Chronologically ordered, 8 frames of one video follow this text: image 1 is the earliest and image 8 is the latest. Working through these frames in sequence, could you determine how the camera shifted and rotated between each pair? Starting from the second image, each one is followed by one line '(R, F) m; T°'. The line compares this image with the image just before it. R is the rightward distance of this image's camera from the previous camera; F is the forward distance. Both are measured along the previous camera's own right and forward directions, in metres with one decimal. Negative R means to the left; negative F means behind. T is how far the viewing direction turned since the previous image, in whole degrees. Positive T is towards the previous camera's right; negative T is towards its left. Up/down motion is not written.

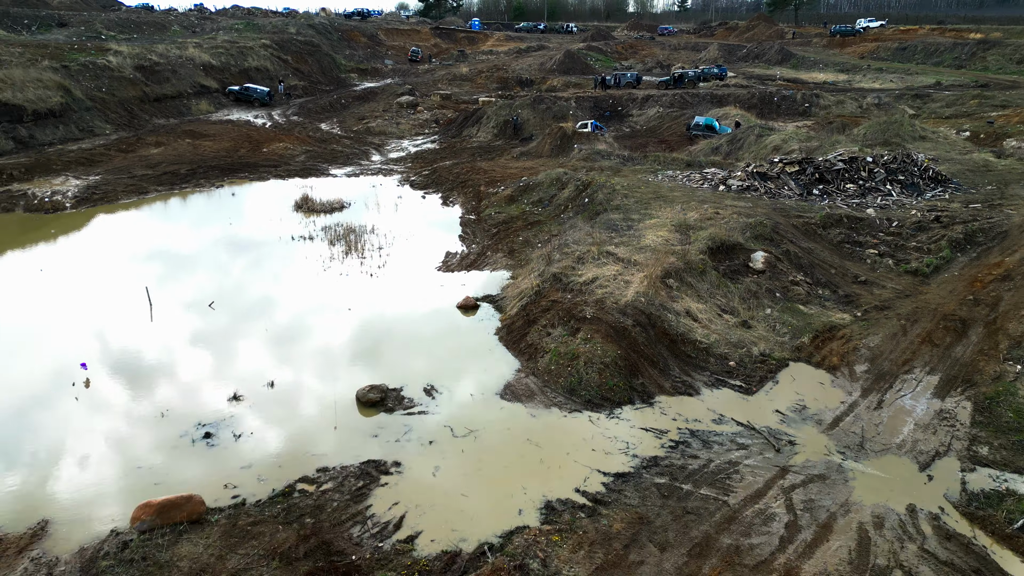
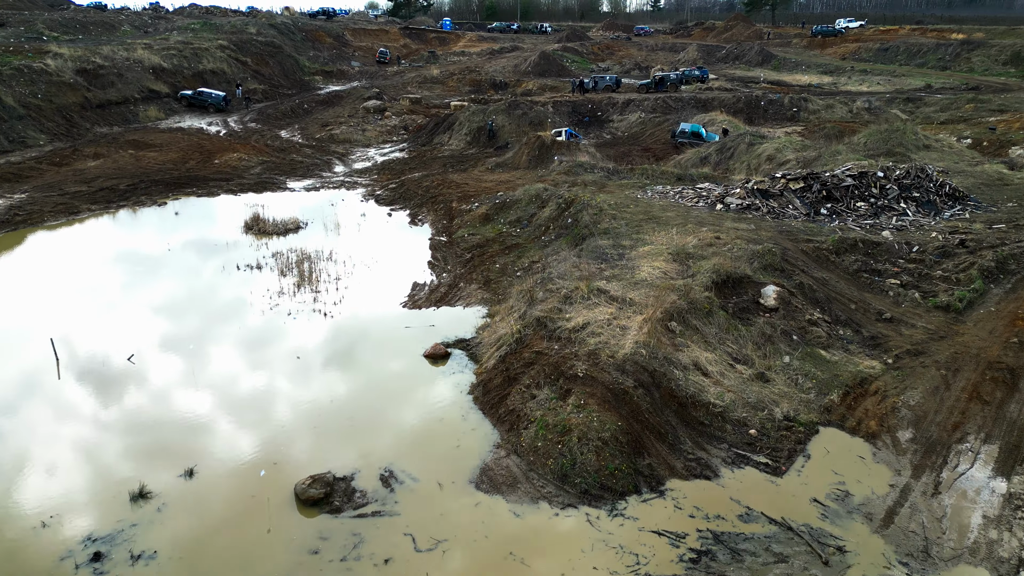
(0.0, +2.1) m; +2°
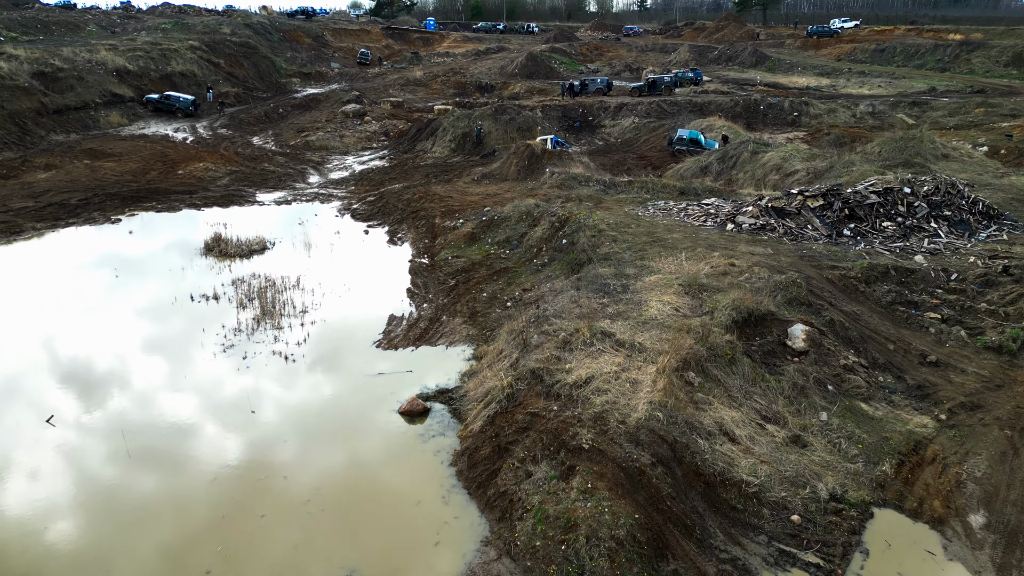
(0.0, +1.8) m; +1°
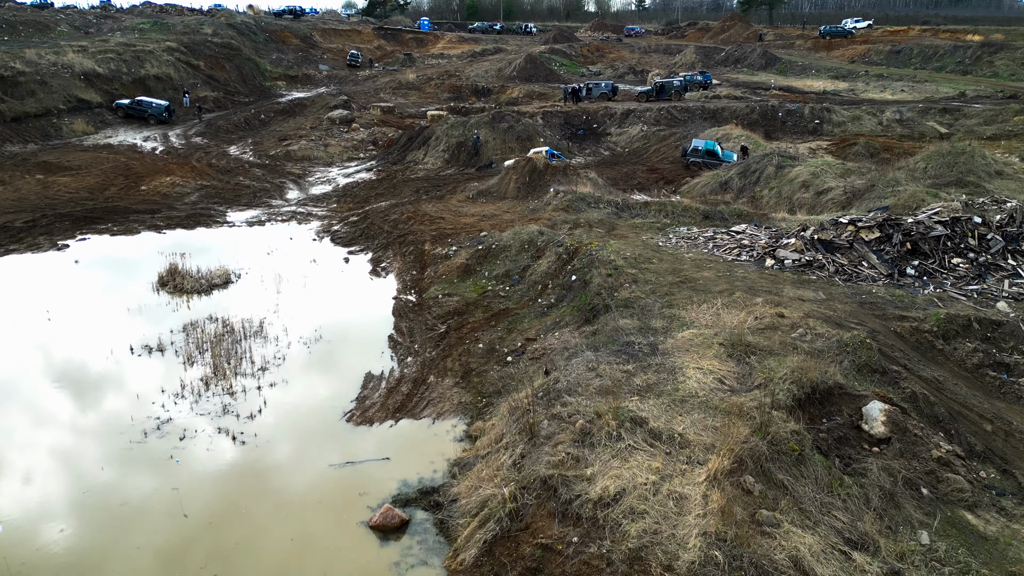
(-0.1, +2.4) m; 0°
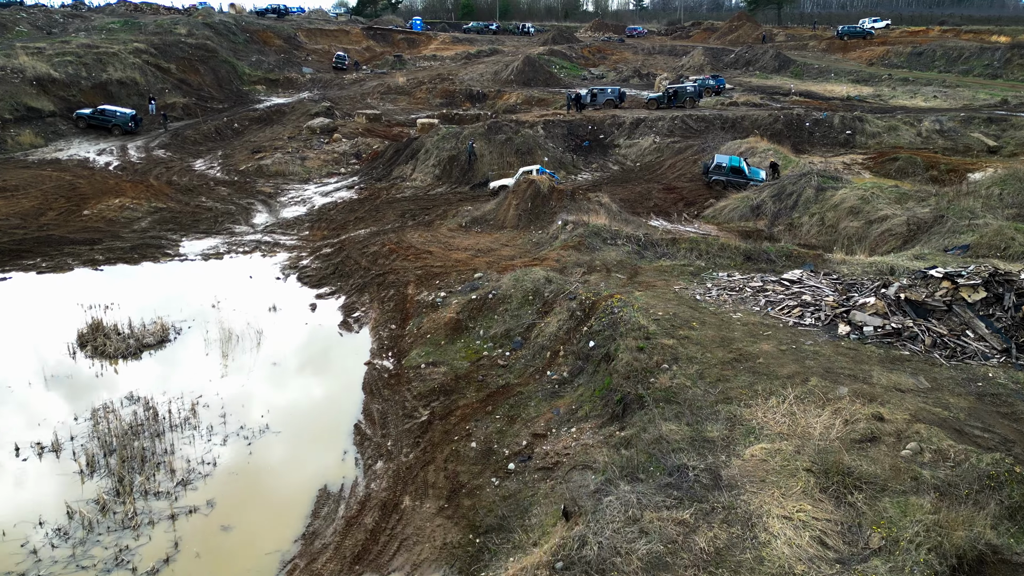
(-0.1, +2.9) m; 0°
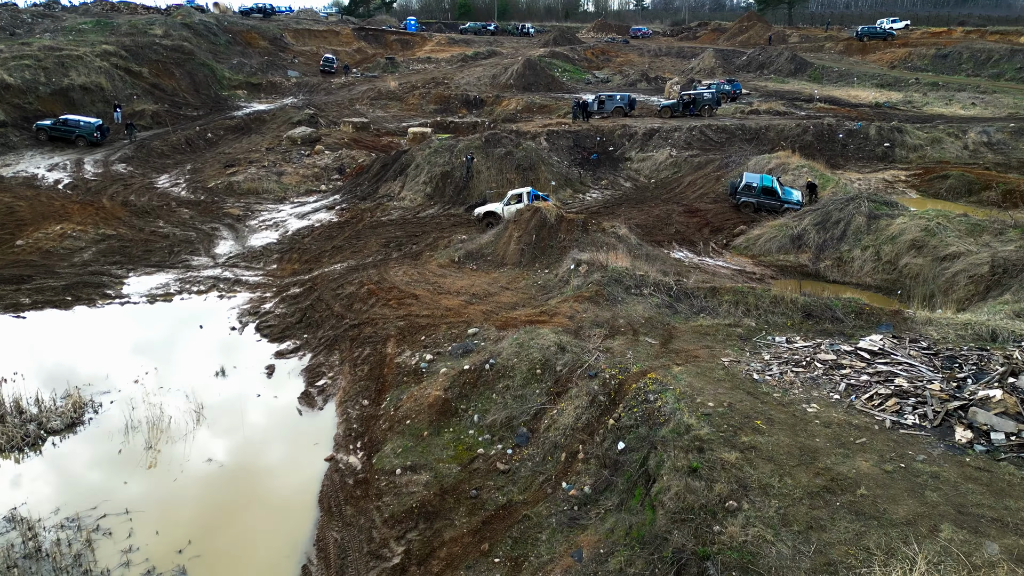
(-0.1, +2.7) m; 0°
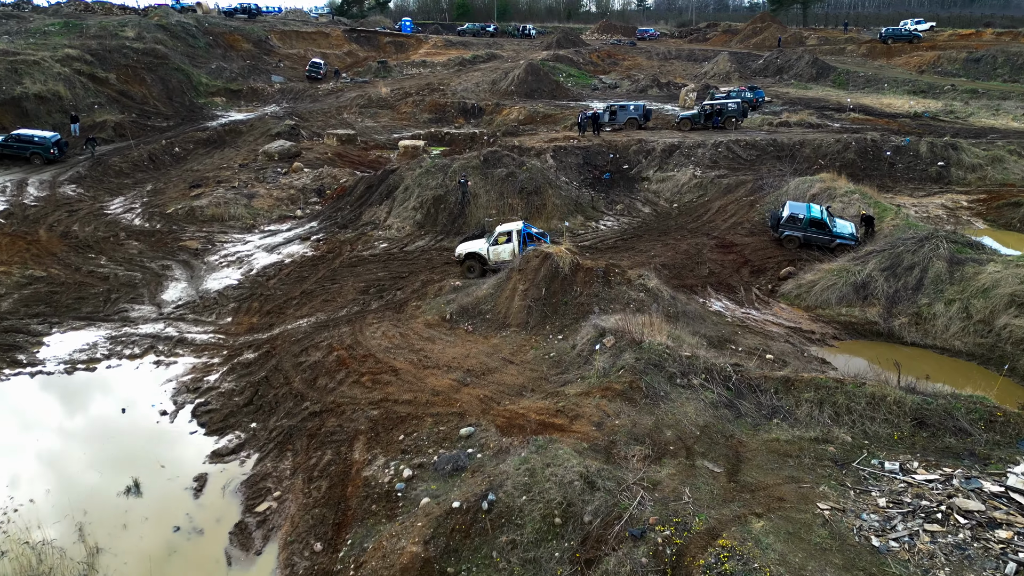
(-0.1, +2.9) m; 0°
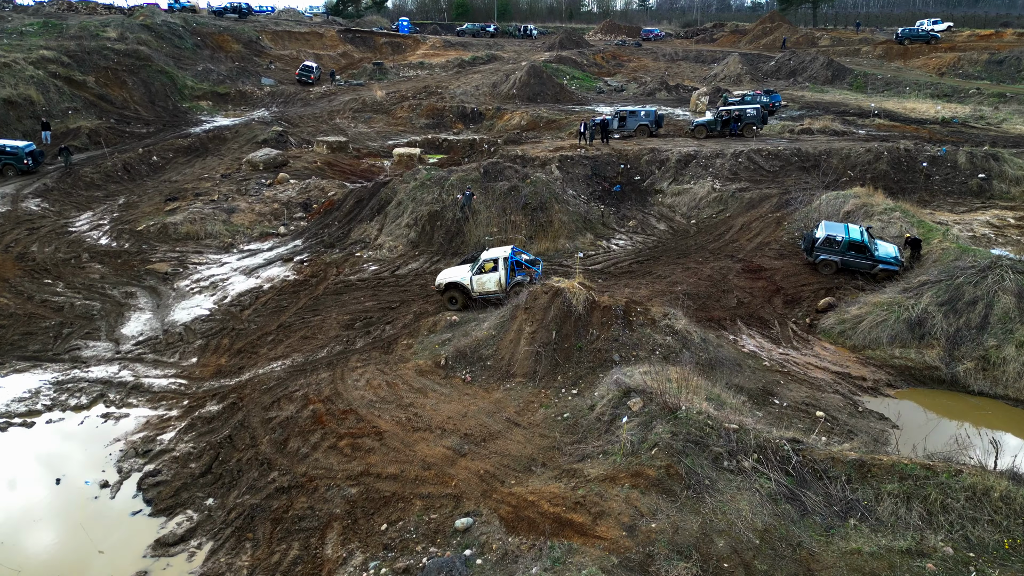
(-0.1, +1.7) m; 0°
